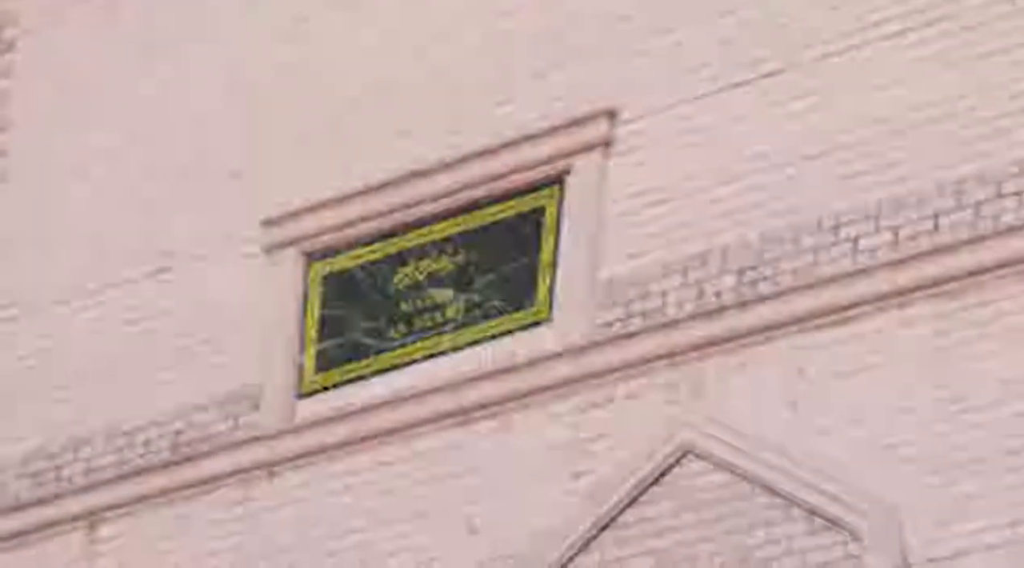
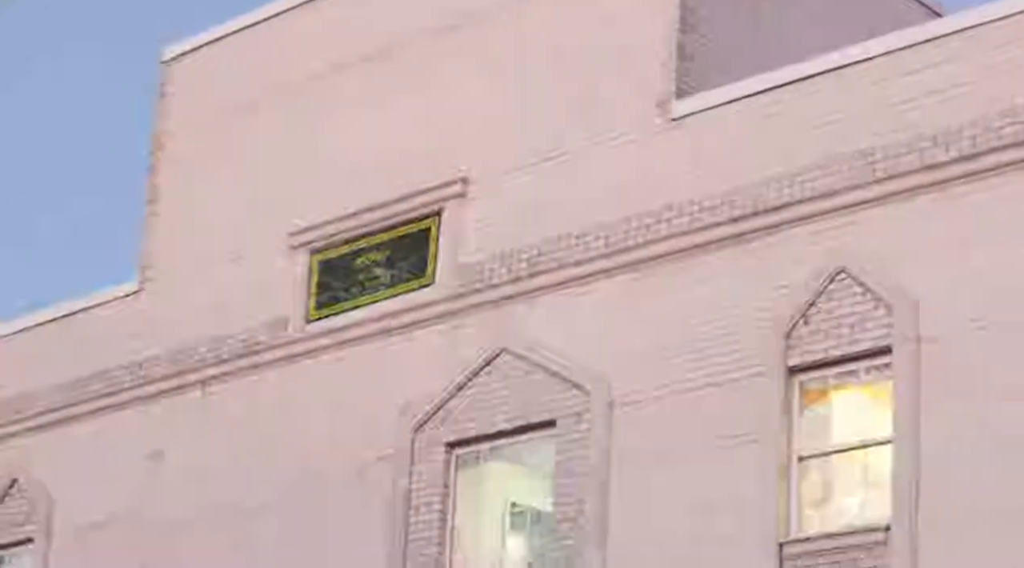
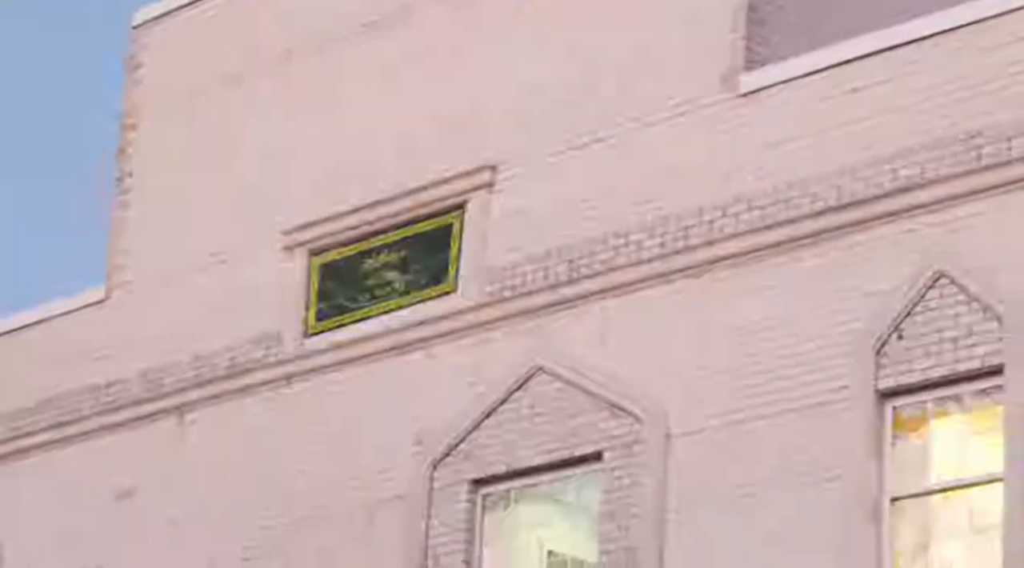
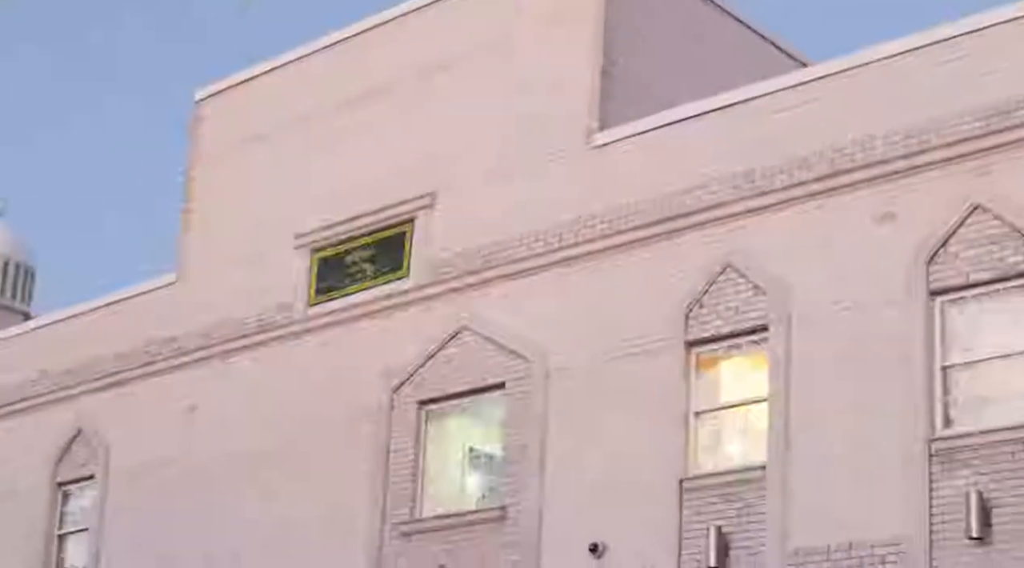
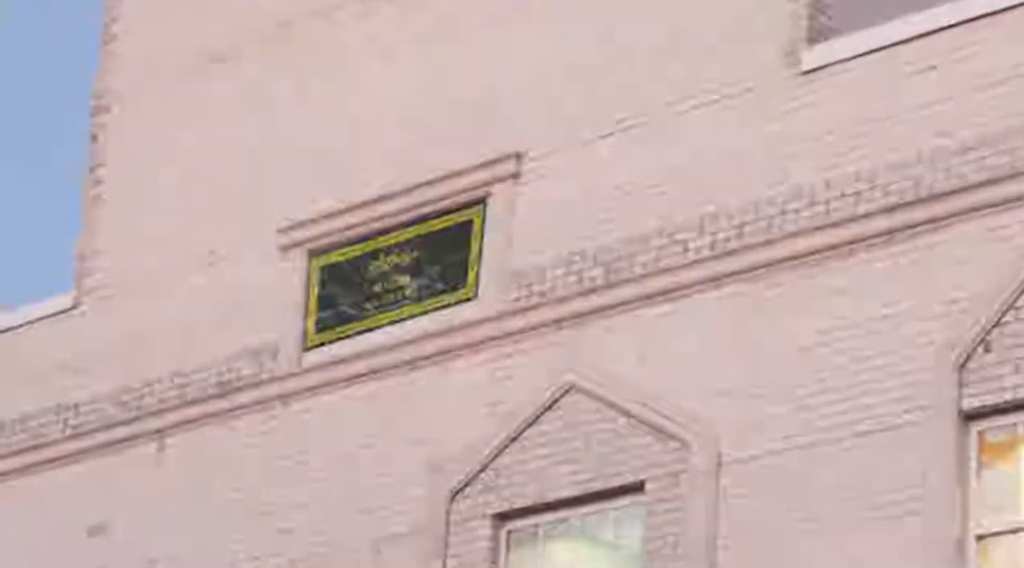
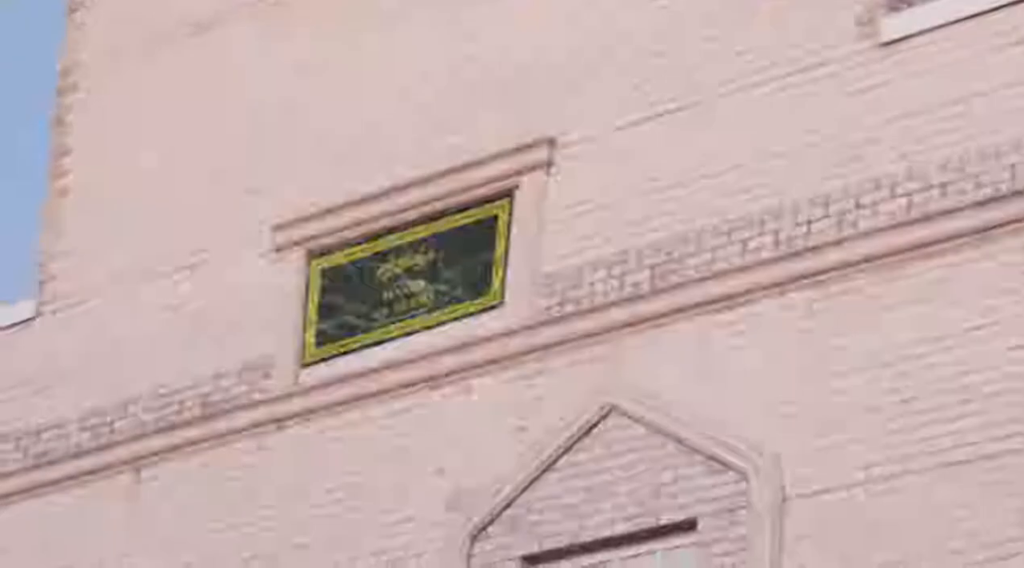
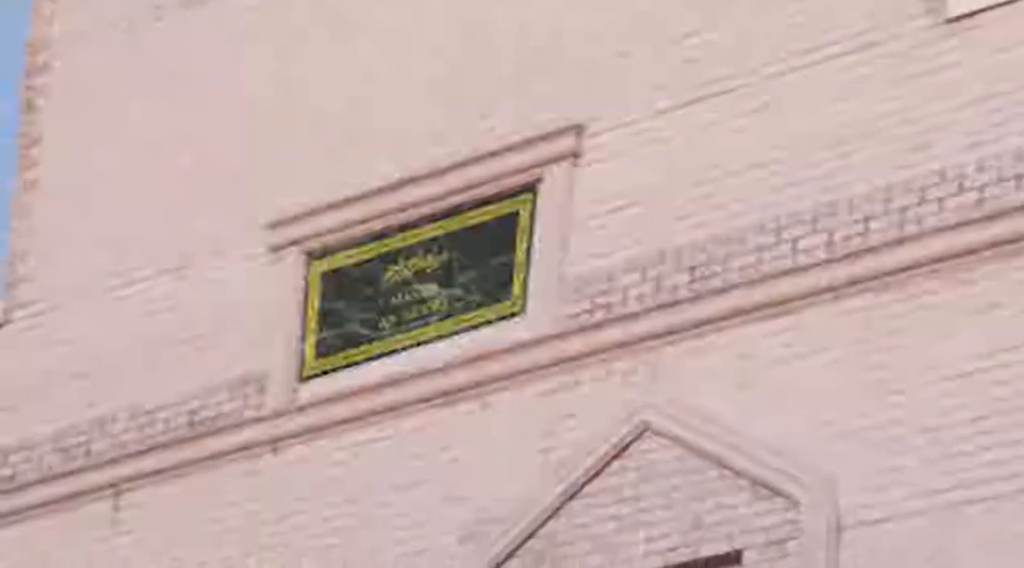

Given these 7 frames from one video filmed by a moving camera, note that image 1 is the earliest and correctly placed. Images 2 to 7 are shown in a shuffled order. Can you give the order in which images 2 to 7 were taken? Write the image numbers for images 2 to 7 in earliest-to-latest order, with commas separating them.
7, 6, 5, 3, 2, 4
